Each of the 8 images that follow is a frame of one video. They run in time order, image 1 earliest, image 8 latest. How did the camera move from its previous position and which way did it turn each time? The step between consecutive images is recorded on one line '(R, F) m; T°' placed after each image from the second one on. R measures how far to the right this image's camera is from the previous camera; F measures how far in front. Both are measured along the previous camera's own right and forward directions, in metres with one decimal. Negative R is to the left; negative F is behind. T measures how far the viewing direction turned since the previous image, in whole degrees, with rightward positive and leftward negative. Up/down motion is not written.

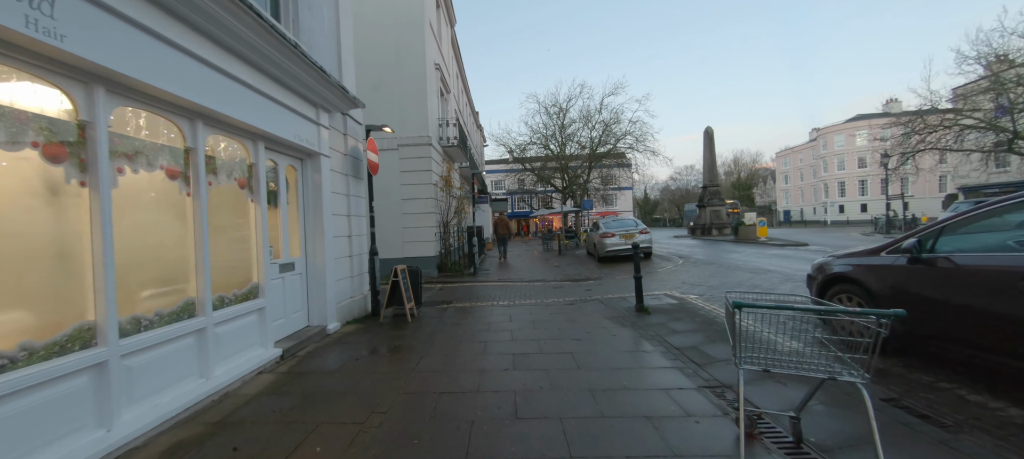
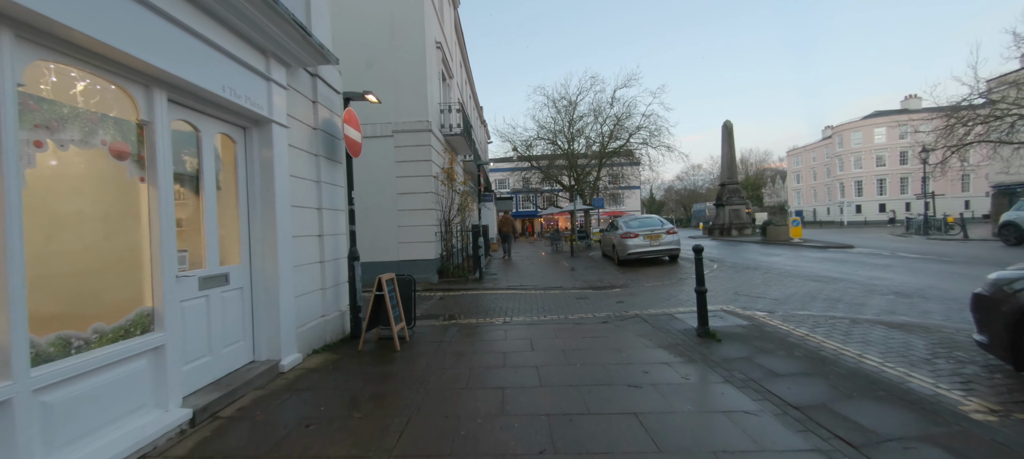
(-0.3, +1.5) m; 0°
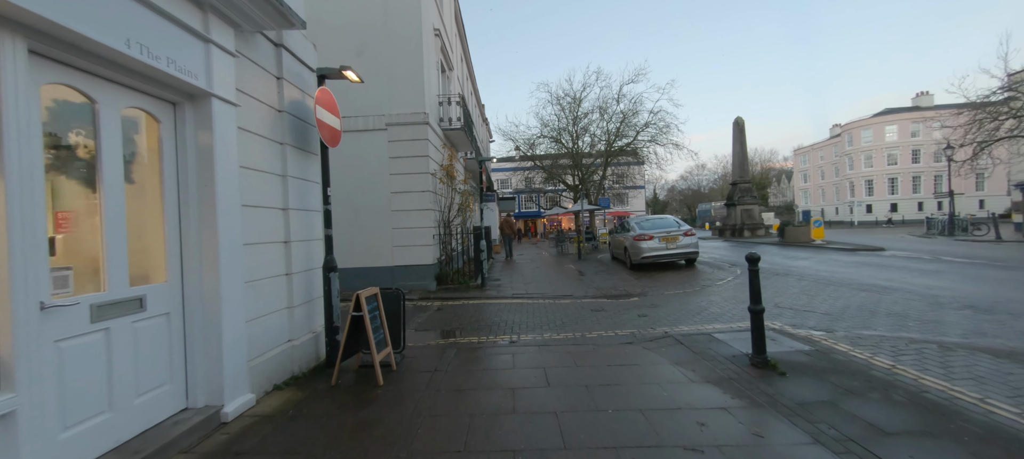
(-0.1, +0.9) m; 0°
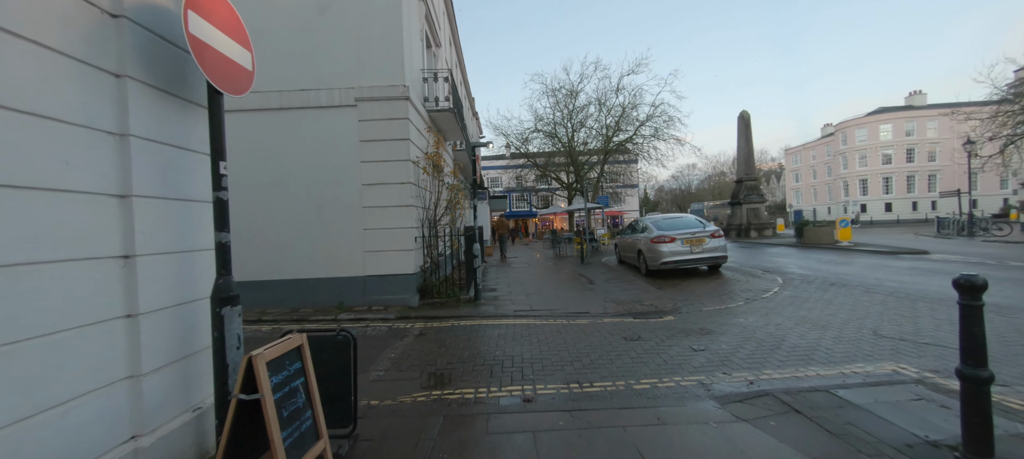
(-0.2, +1.7) m; +2°
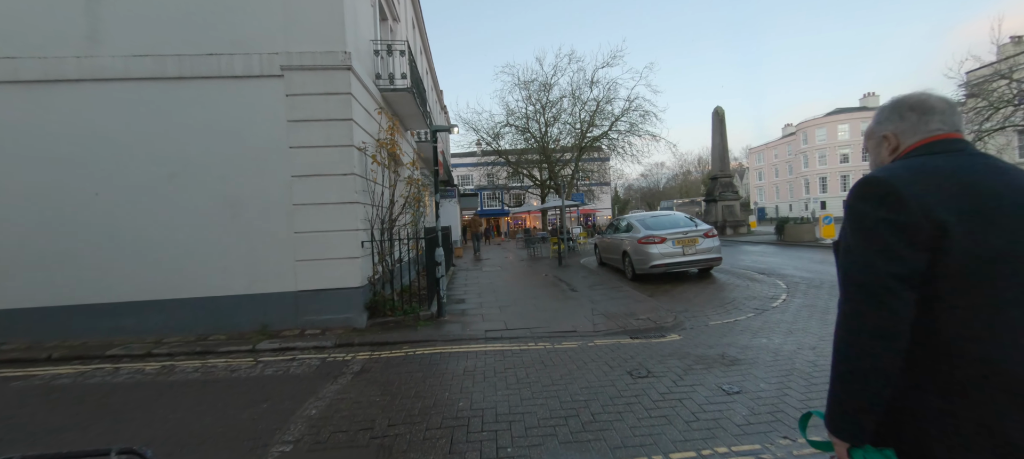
(0.0, +1.3) m; +4°
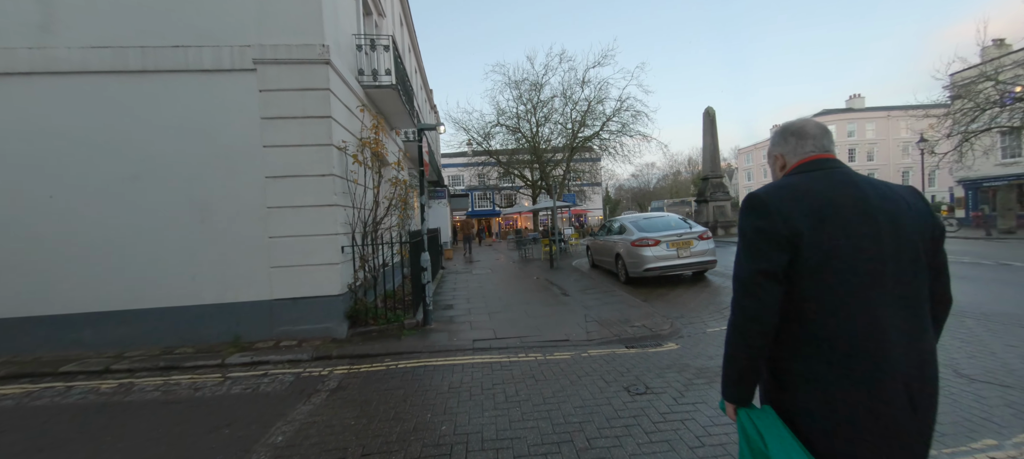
(0.0, +0.3) m; +1°
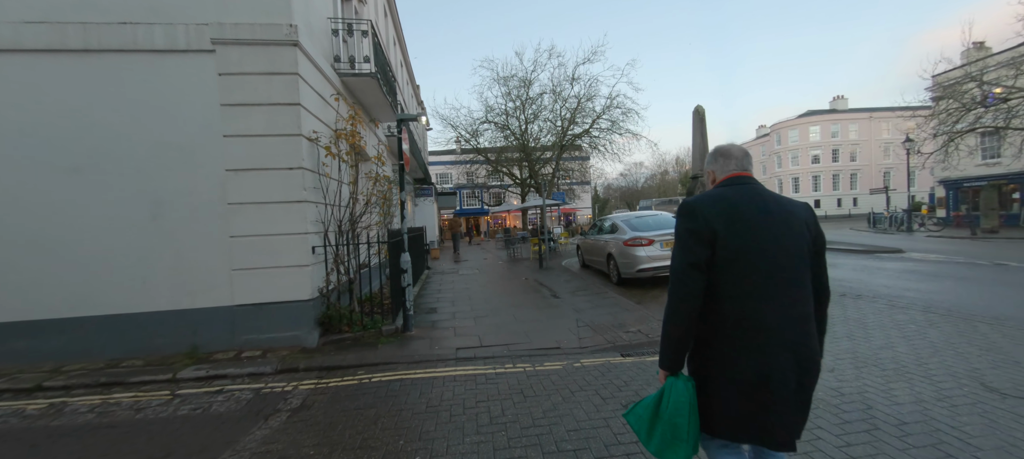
(0.0, +0.4) m; +2°
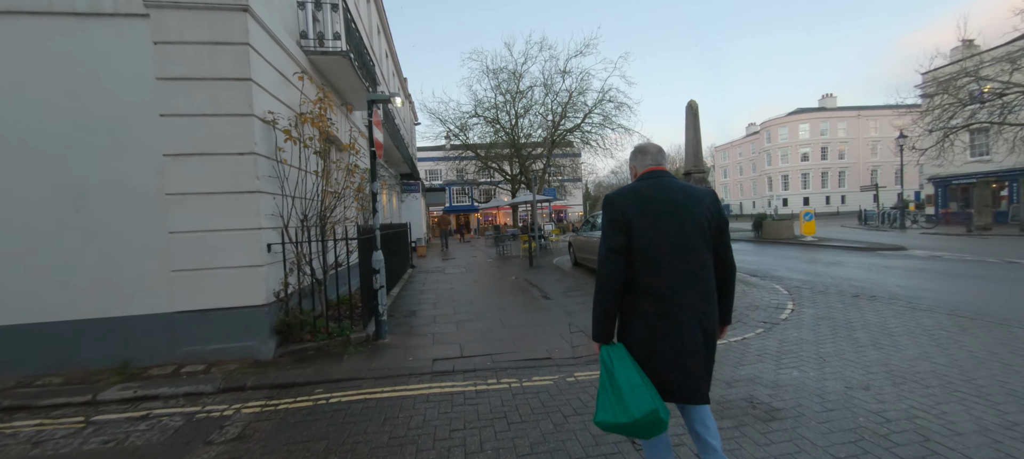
(+0.1, +0.6) m; +1°
